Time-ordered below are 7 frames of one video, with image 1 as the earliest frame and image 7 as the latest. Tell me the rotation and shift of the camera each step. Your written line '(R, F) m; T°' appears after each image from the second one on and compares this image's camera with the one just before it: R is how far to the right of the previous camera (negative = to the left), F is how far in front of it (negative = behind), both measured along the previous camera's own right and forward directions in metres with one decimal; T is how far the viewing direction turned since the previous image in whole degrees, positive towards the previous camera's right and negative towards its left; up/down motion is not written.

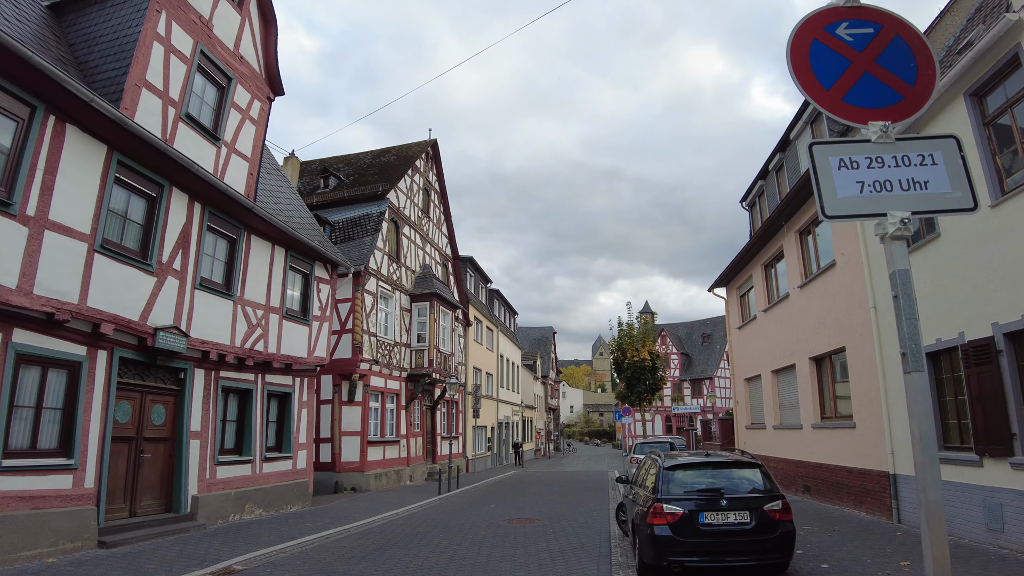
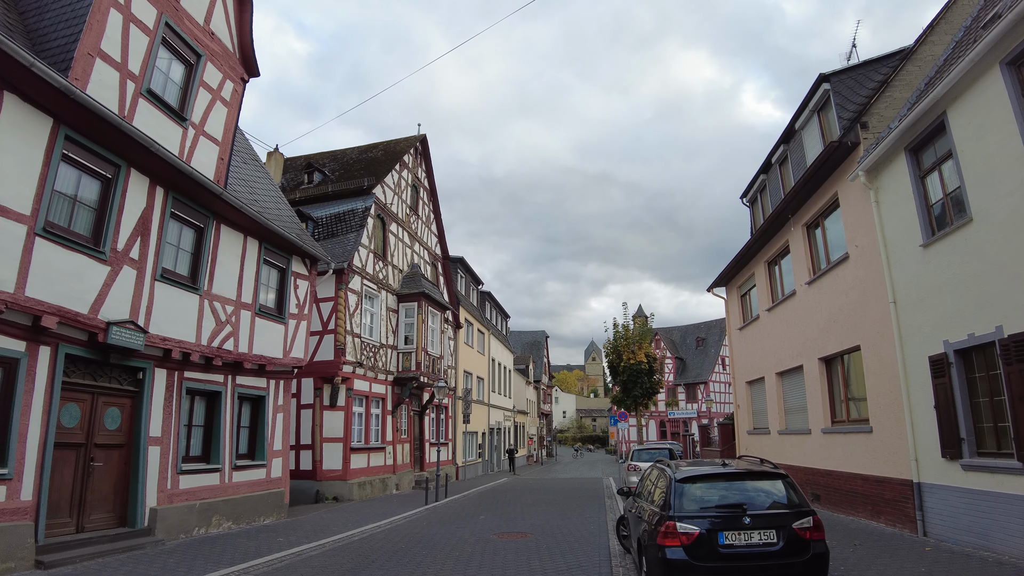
(0.0, +0.8) m; +1°
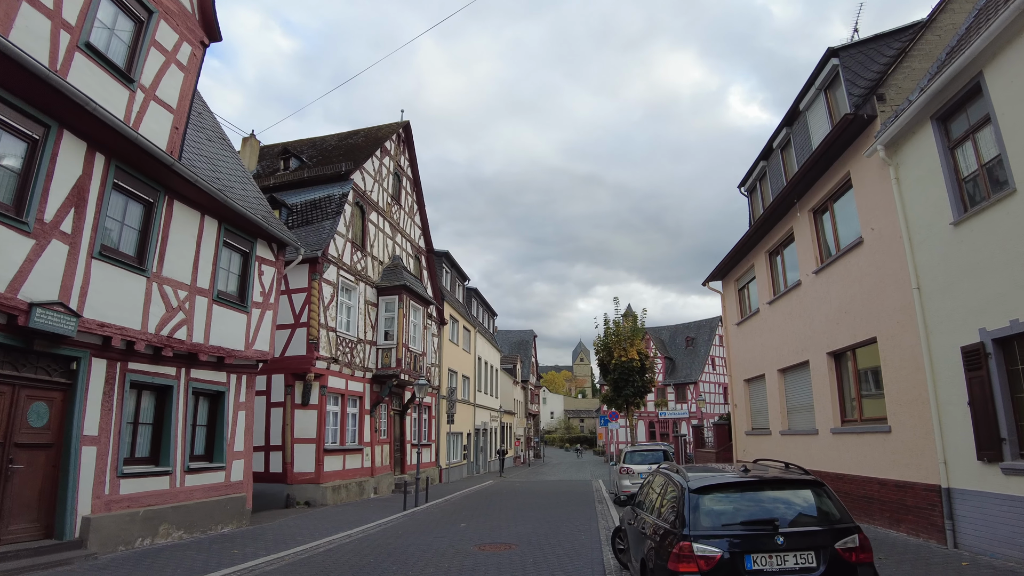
(+0.1, +1.0) m; +1°
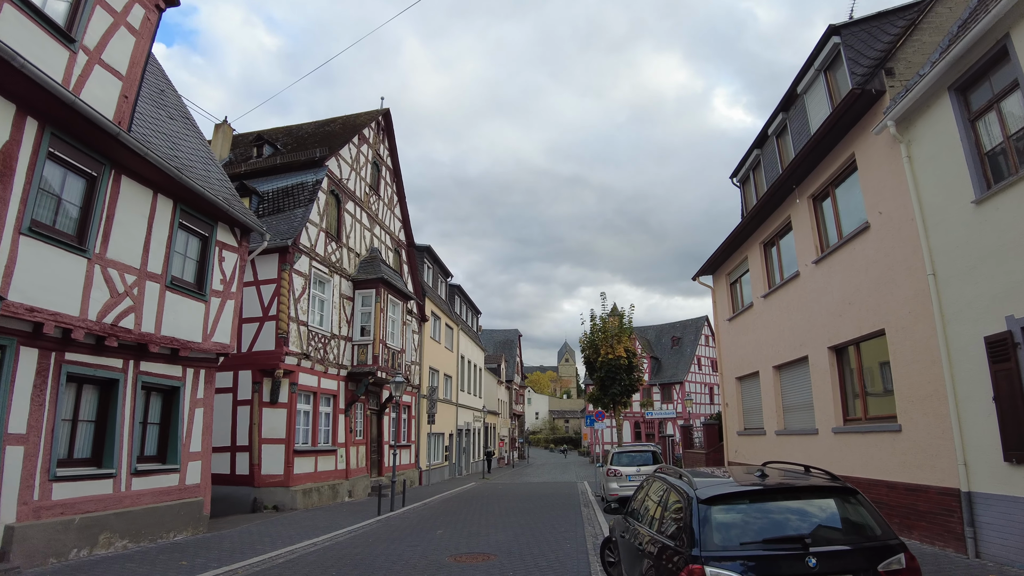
(+0.1, +0.8) m; +1°
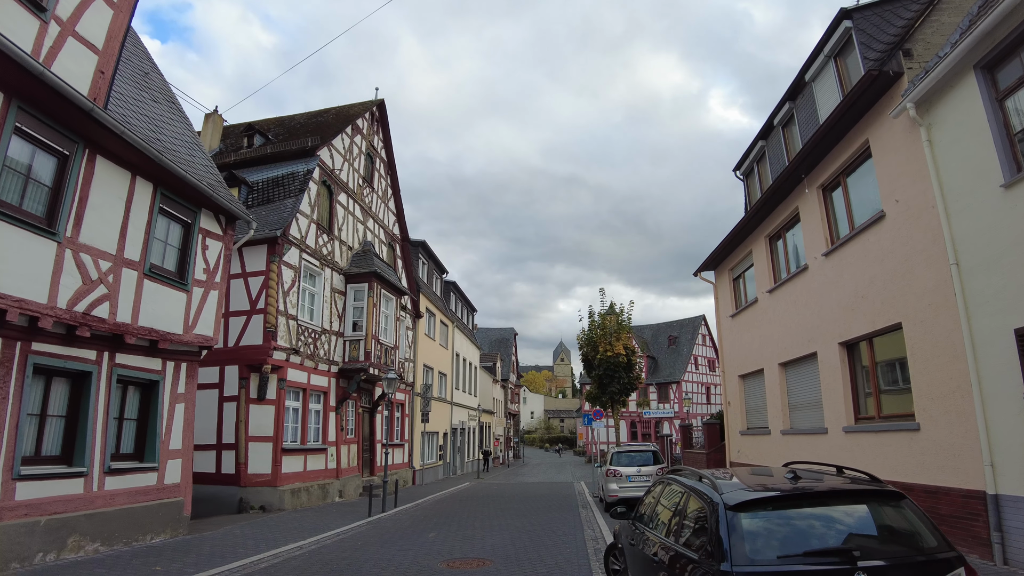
(0.0, +0.5) m; 0°
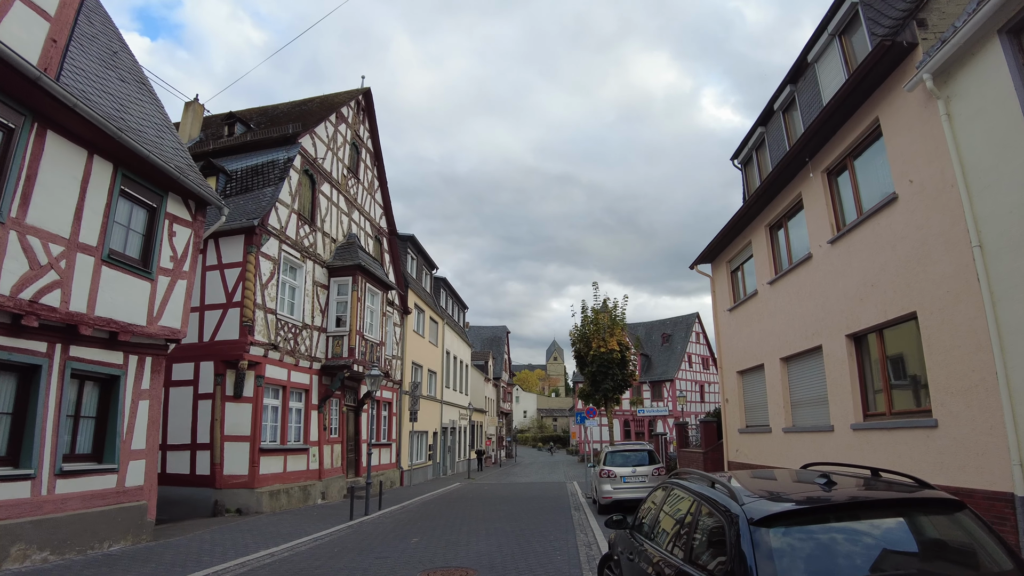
(+0.1, +0.6) m; +1°
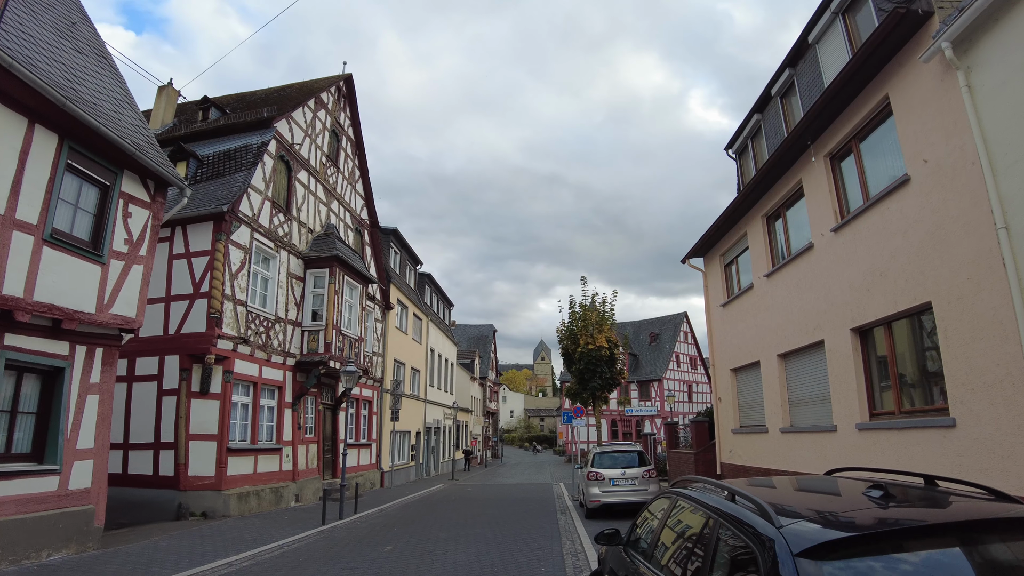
(+0.1, +0.7) m; +1°
